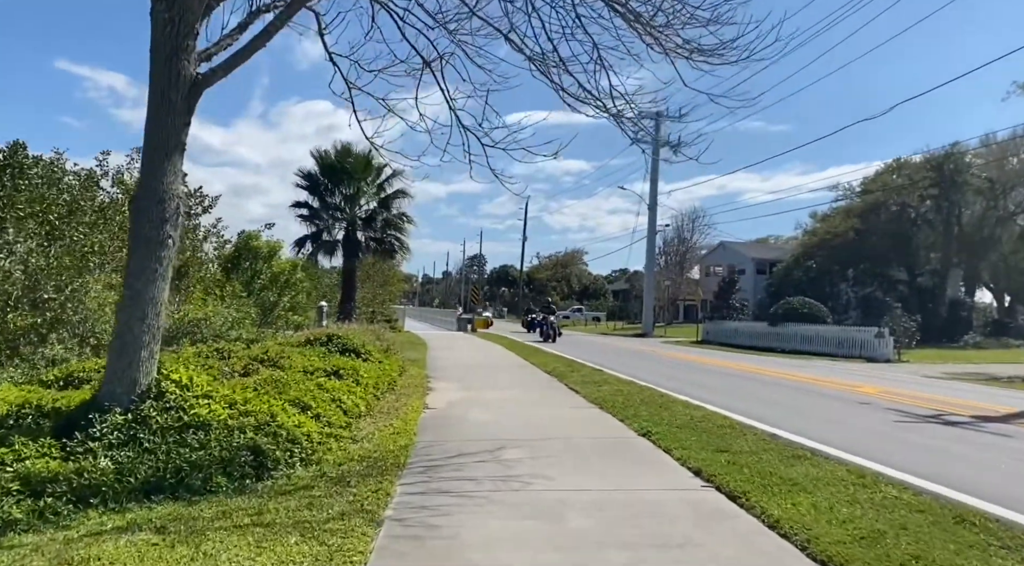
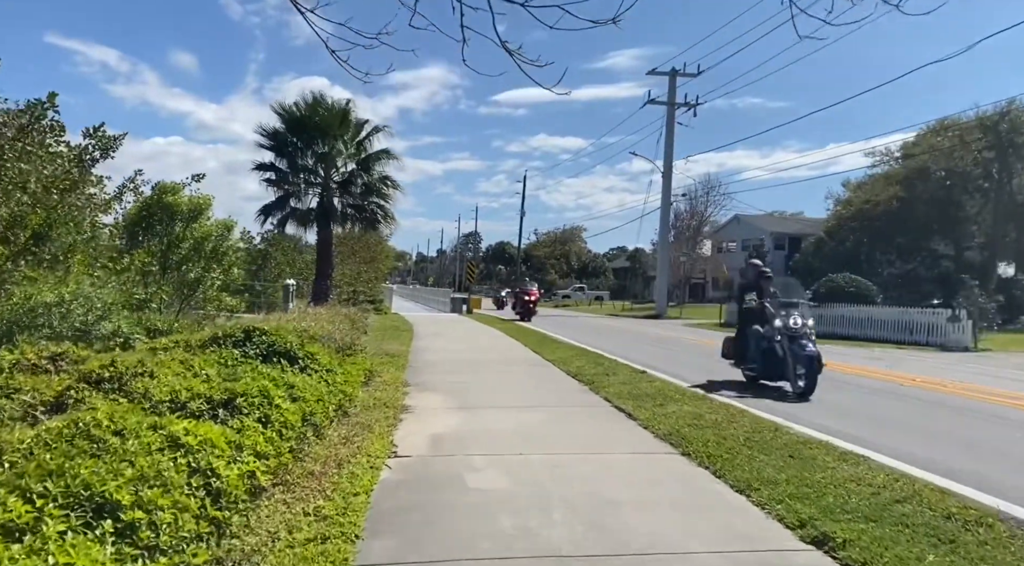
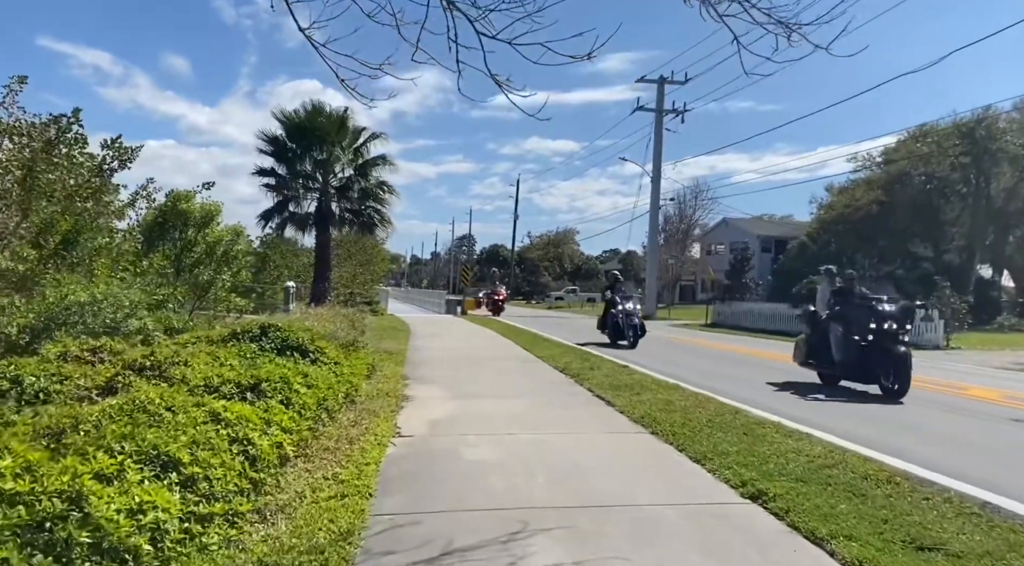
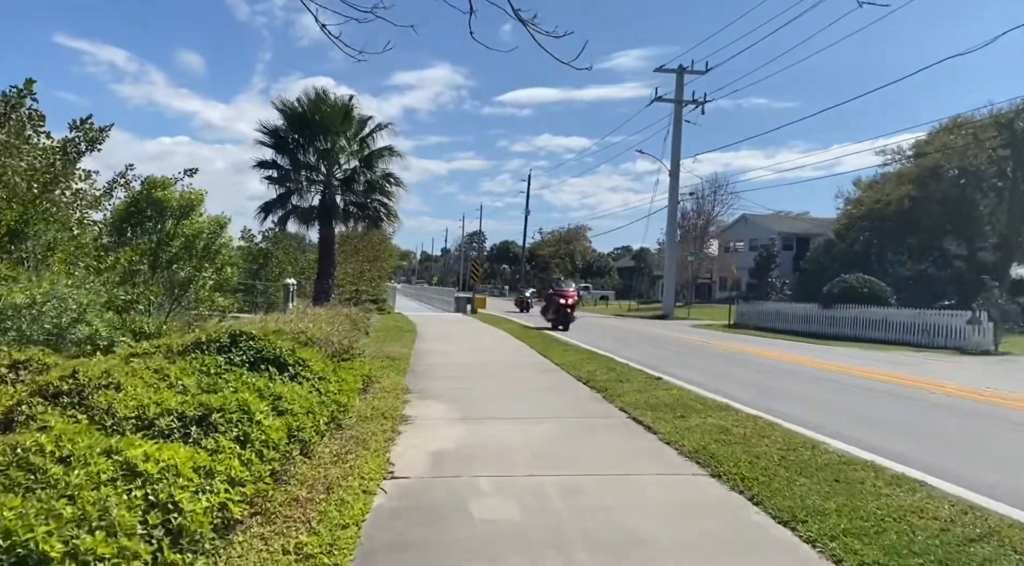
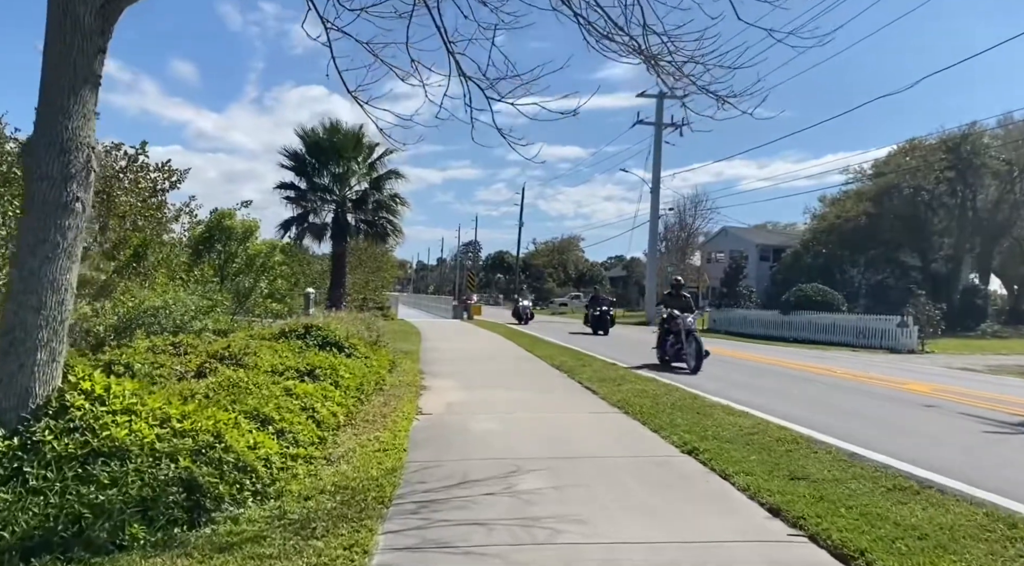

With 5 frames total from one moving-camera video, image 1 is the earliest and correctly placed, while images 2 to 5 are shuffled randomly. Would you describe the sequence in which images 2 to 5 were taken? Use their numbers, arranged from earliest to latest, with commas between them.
5, 3, 2, 4
